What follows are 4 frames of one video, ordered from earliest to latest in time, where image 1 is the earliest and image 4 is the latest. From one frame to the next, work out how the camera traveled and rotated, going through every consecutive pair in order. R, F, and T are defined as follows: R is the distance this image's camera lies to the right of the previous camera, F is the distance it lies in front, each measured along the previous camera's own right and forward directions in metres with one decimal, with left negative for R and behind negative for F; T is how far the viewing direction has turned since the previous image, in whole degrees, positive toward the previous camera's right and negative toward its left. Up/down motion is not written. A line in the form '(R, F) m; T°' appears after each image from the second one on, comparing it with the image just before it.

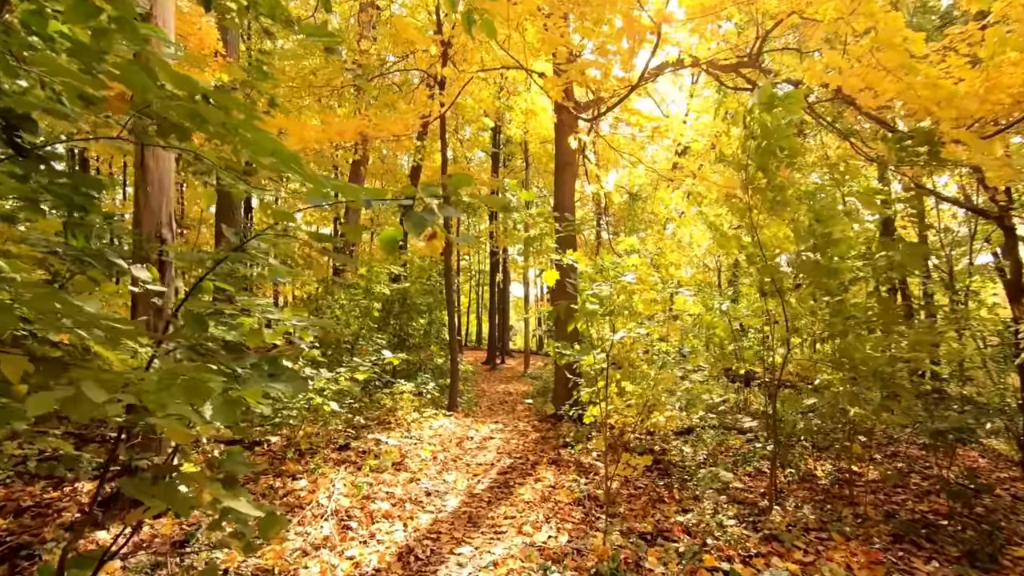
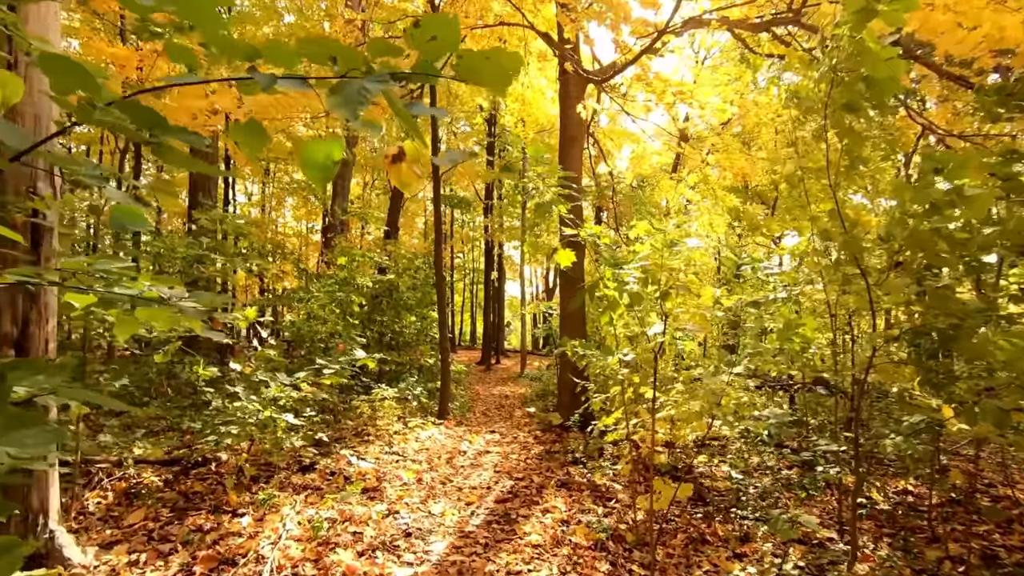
(-0.1, +0.9) m; +1°
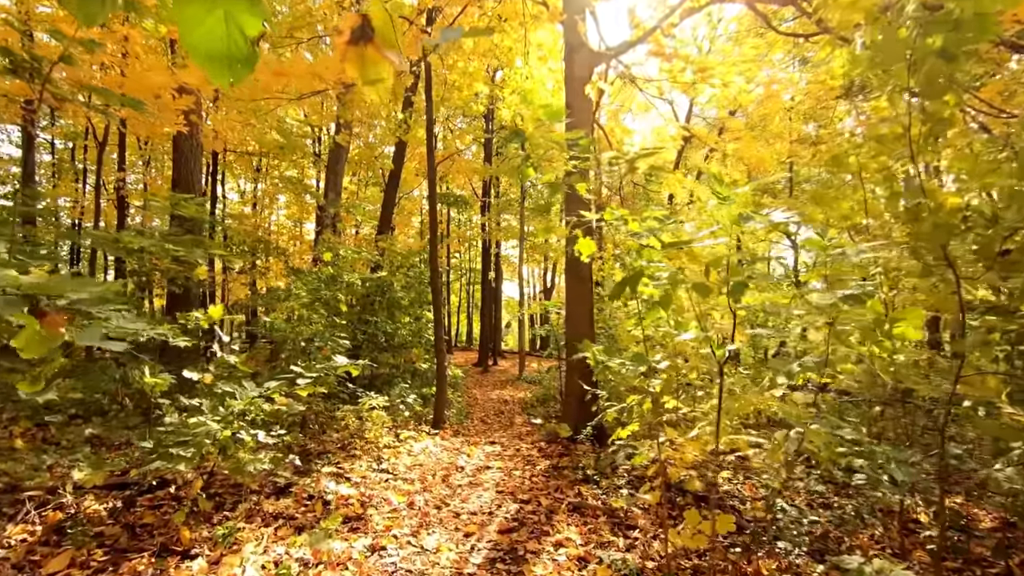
(-0.1, +0.5) m; 0°
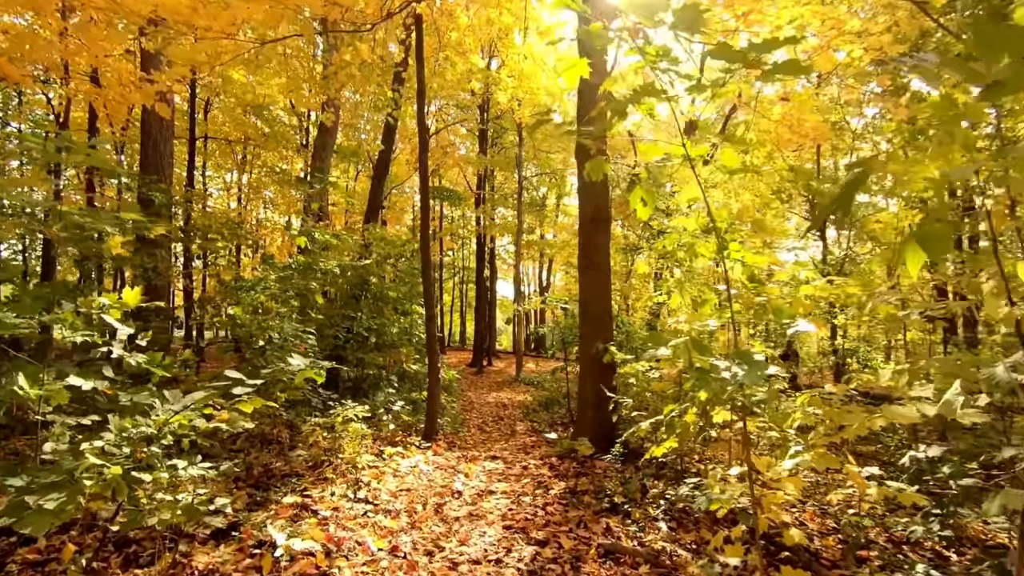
(-0.1, +0.9) m; +1°
